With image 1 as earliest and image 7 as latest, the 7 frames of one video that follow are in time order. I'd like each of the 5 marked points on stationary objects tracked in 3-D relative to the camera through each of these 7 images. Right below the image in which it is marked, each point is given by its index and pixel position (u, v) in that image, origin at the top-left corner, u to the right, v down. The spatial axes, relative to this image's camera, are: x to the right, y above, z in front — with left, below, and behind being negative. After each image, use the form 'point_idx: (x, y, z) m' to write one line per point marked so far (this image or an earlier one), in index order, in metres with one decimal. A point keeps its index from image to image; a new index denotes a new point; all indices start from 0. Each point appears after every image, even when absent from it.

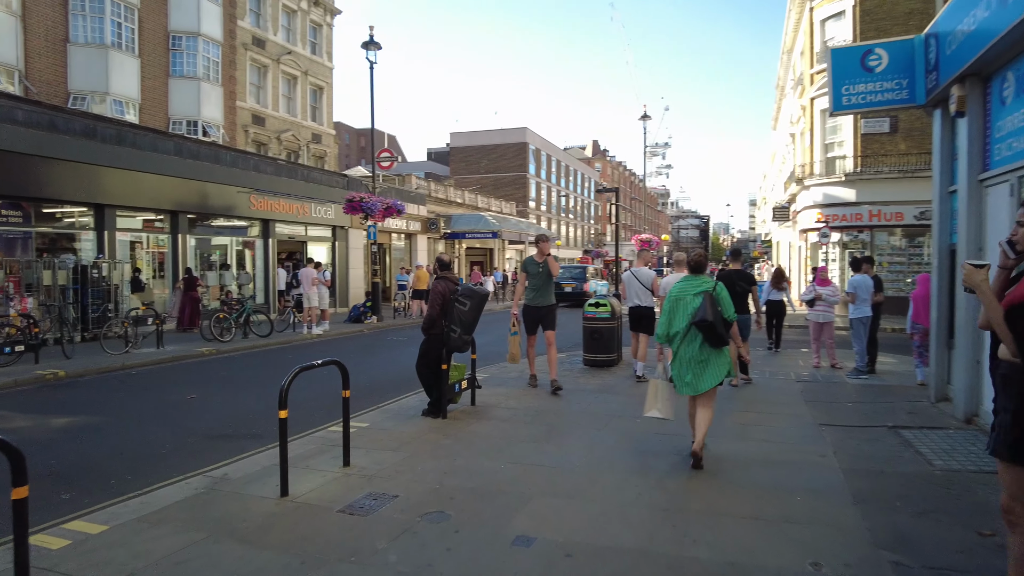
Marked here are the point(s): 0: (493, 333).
0: (-0.4, -1.1, +15.7) m
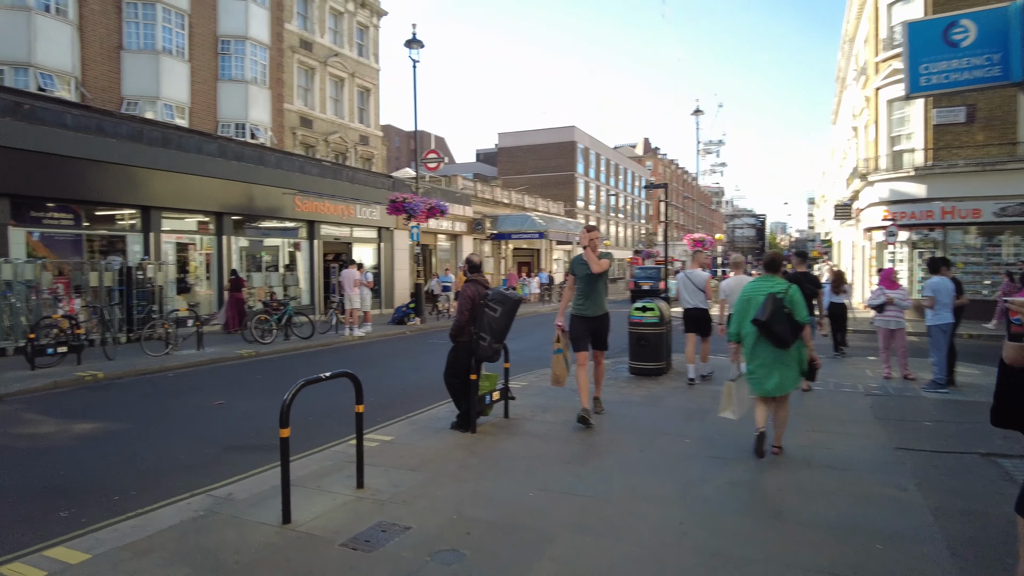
0: (+0.6, -1.2, +15.2) m
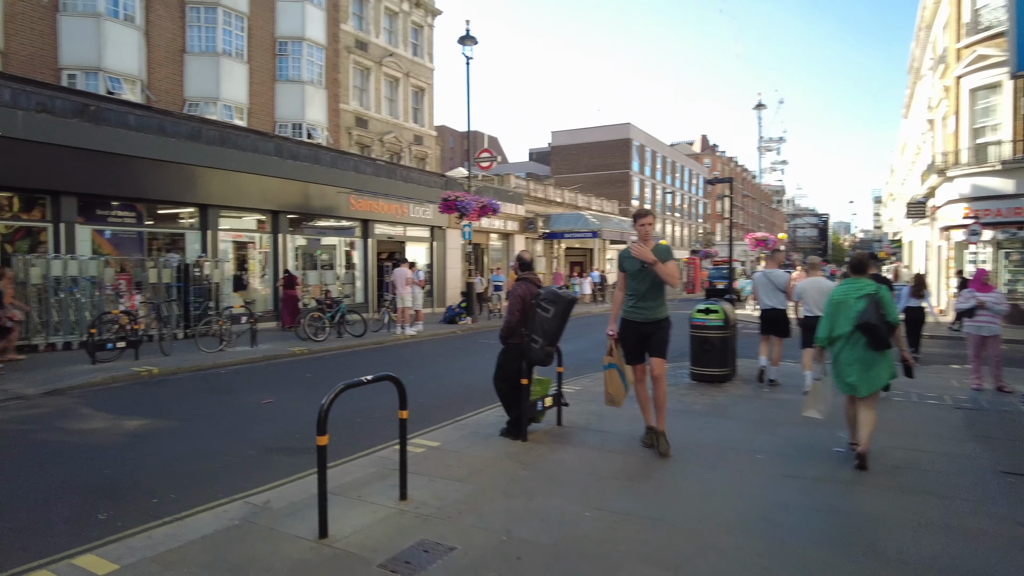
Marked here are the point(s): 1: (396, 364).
0: (+1.8, -1.2, +14.7) m
1: (-2.1, -1.3, +11.6) m
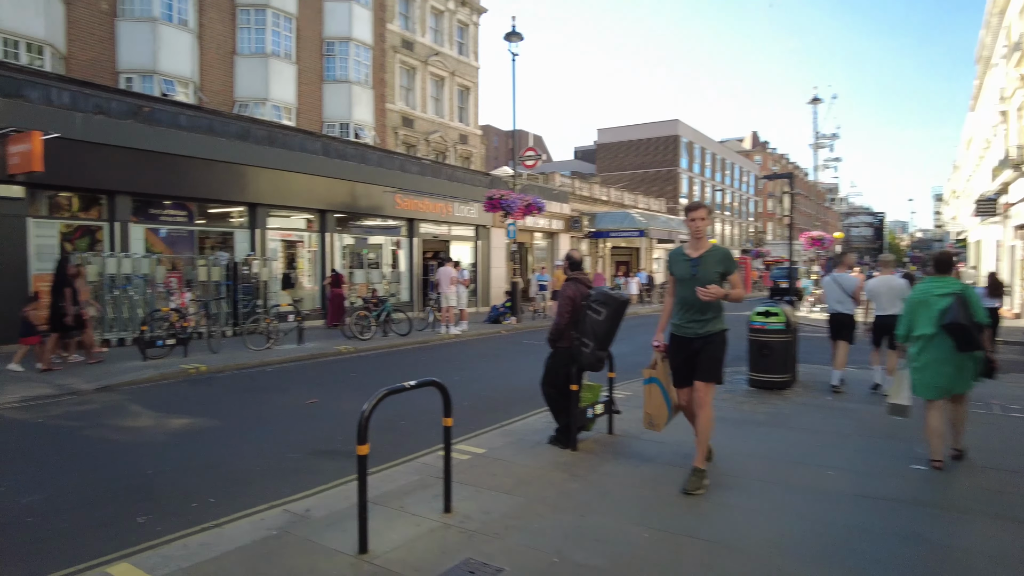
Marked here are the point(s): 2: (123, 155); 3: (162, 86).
0: (+2.8, -1.2, +14.3) m
1: (-1.3, -1.3, +11.4) m
2: (-7.7, +2.6, +13.0) m
3: (-9.9, +5.7, +18.5) m
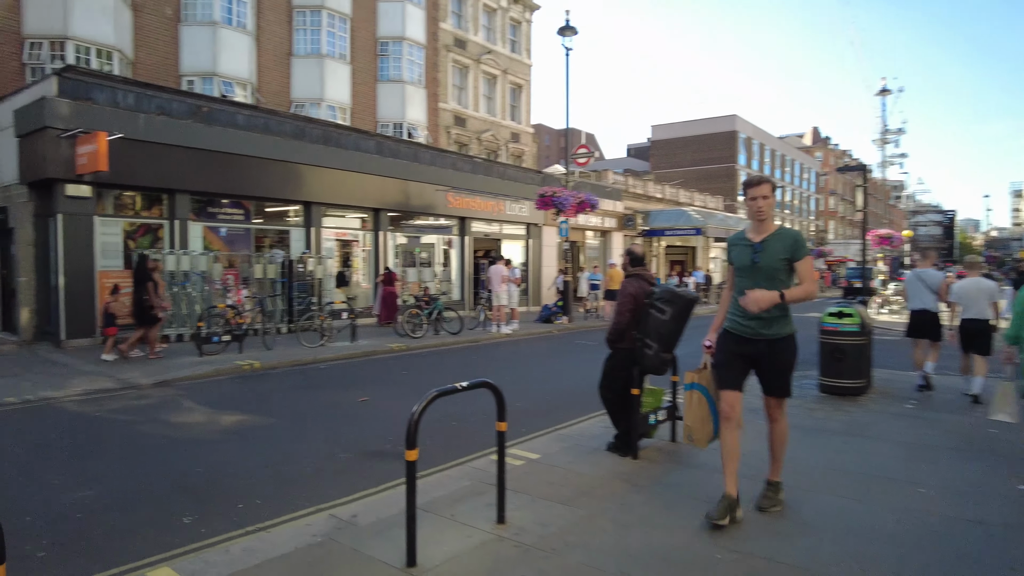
0: (+3.9, -1.2, +13.8) m
1: (-0.4, -1.3, +11.2) m
2: (-6.7, +2.7, +13.3) m
3: (-8.4, +5.8, +18.9) m
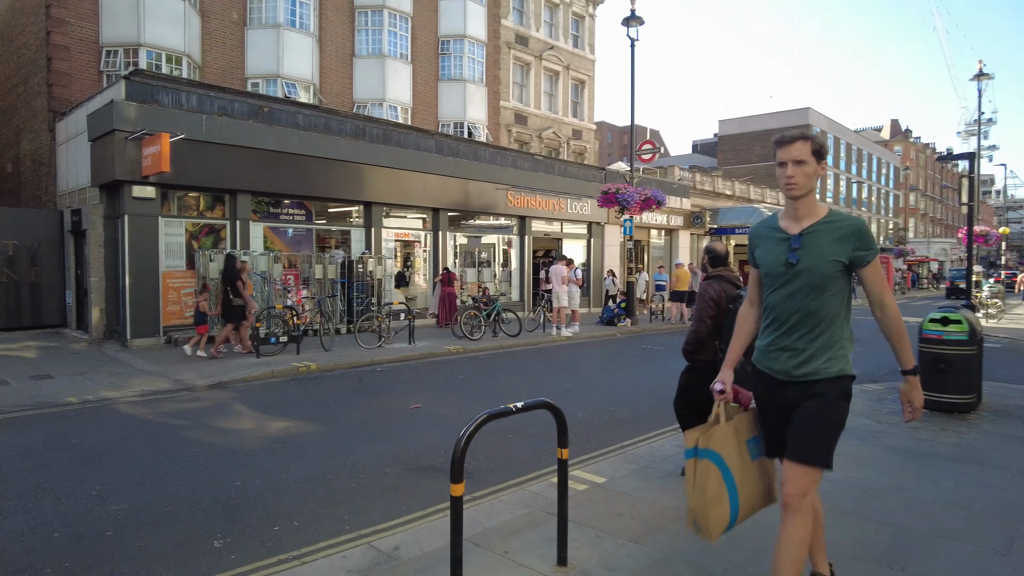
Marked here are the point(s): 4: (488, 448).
0: (+5.1, -1.2, +12.8) m
1: (+0.6, -1.3, +10.7) m
2: (-5.4, +2.7, +13.3) m
3: (-6.6, +5.8, +19.1) m
4: (-0.2, -1.4, +5.6) m
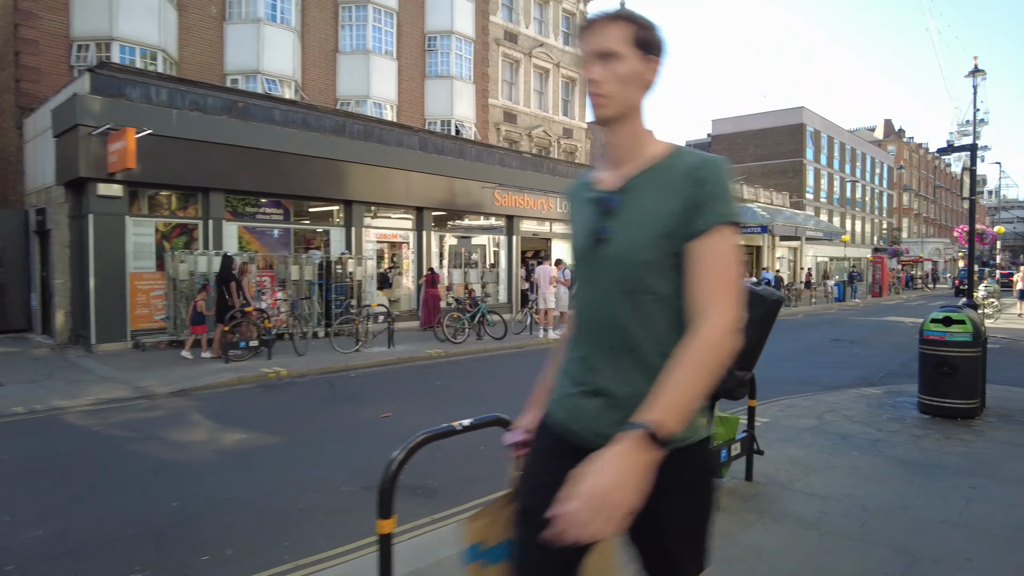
0: (+4.8, -1.2, +12.4) m
1: (+0.4, -1.3, +10.2) m
2: (-5.7, +2.7, +12.8) m
3: (-7.0, +5.7, +18.6) m
4: (-0.4, -1.3, +5.2) m
